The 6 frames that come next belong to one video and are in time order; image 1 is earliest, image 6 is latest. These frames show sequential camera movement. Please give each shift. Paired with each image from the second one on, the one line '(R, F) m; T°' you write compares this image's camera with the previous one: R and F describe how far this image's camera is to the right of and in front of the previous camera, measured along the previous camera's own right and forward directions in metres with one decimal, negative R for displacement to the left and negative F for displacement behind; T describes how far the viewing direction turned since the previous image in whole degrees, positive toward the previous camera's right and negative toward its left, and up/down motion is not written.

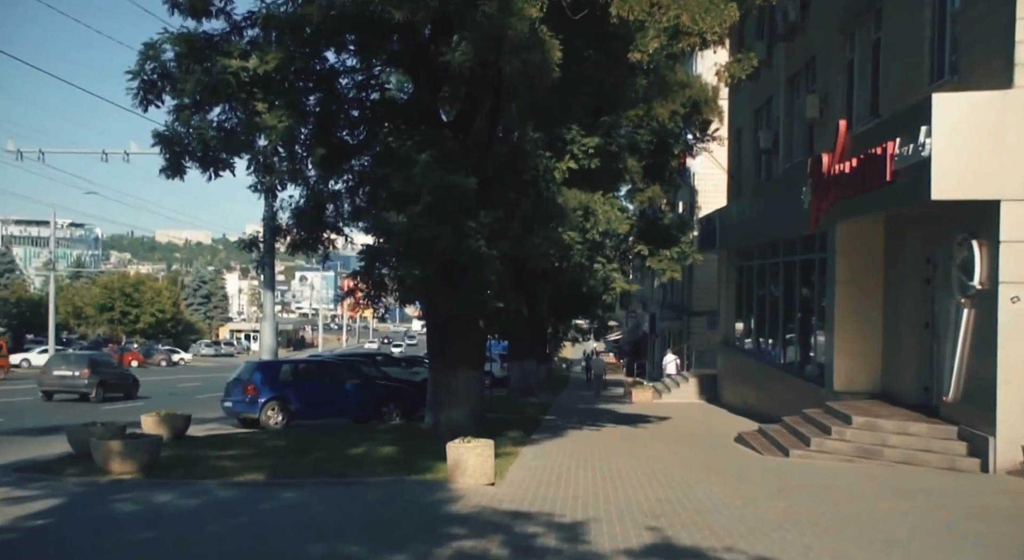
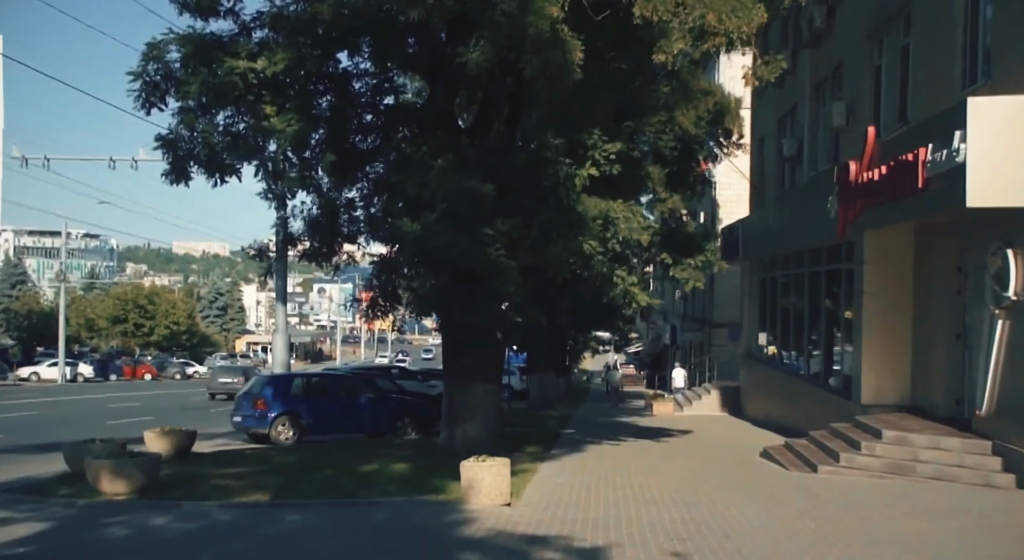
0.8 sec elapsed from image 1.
(0.0, +0.3) m; -1°
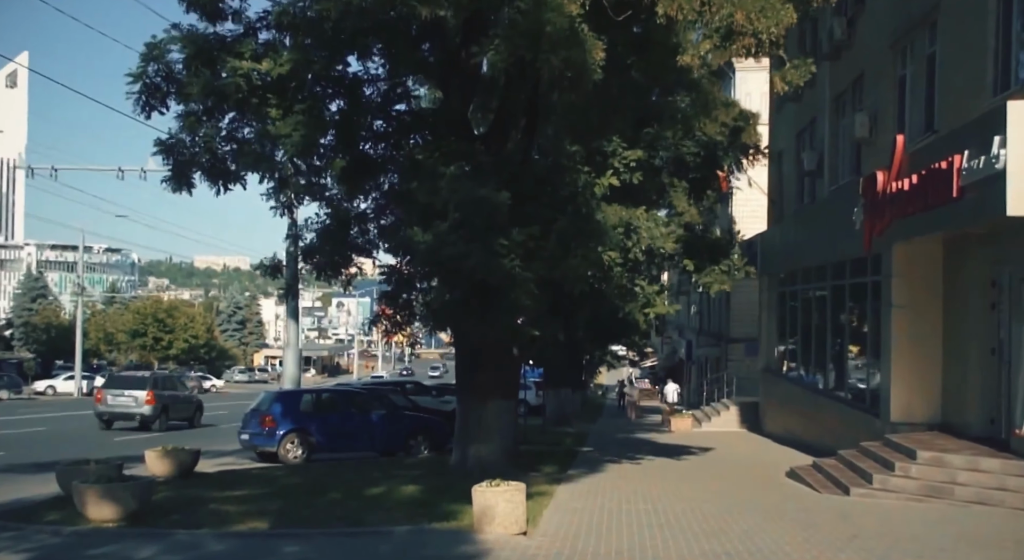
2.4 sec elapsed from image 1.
(0.0, +0.5) m; -1°
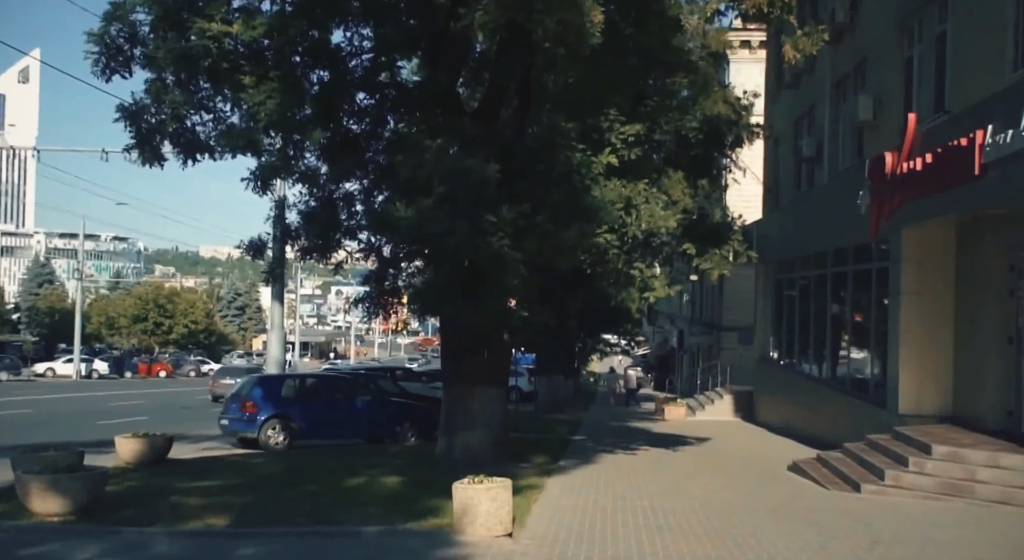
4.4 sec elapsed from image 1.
(0.0, +0.7) m; 0°
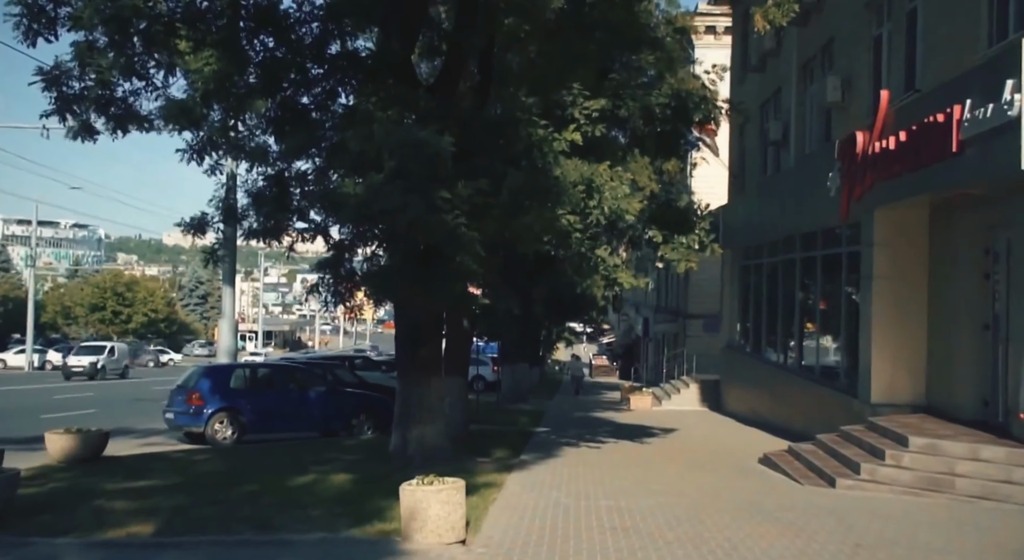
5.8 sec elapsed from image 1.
(+0.1, +0.6) m; +2°
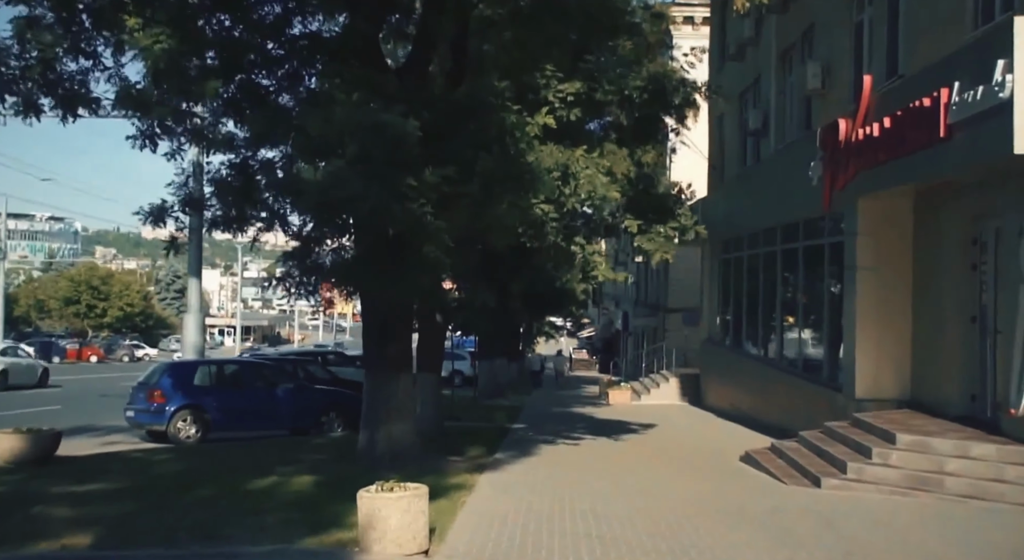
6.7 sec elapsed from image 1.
(+0.1, +0.5) m; +1°
